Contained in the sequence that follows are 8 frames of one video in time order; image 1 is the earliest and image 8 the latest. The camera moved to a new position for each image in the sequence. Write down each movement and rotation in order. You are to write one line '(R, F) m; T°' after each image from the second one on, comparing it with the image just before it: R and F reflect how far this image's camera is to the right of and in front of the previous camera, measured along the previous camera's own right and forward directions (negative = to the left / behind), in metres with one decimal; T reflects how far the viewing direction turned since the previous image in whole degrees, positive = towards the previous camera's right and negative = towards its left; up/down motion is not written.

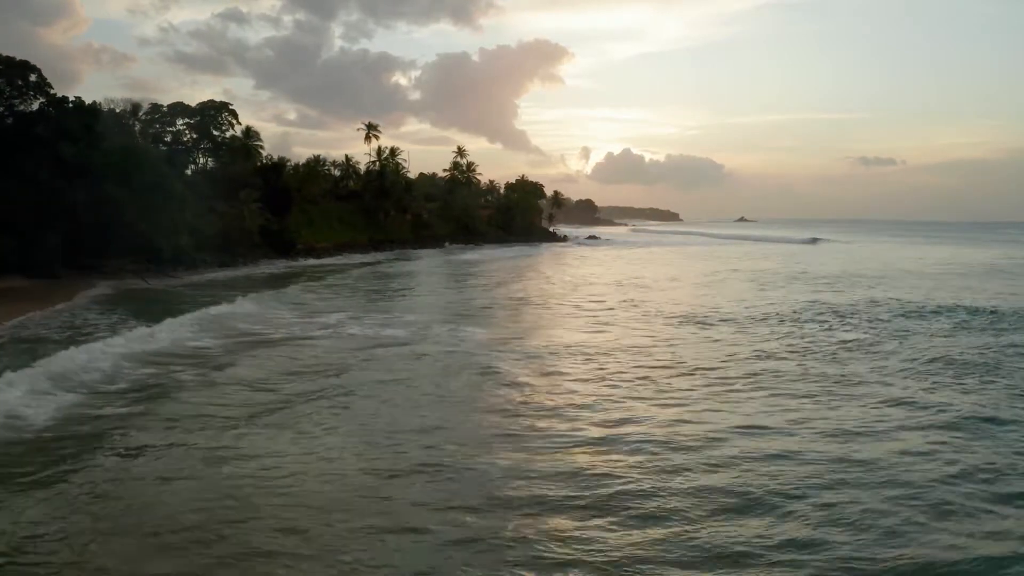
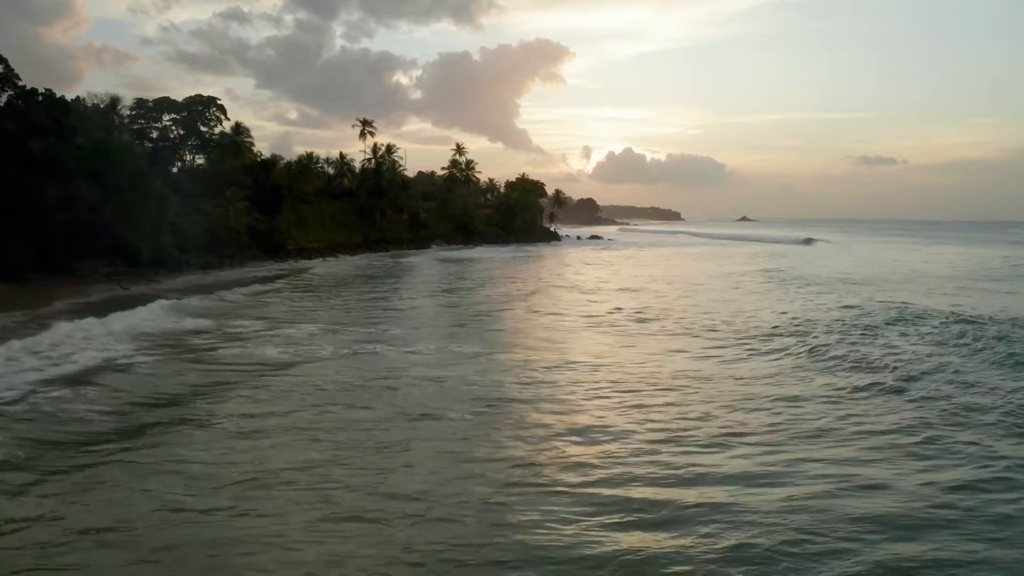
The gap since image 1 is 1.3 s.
(+0.1, +1.9) m; 0°
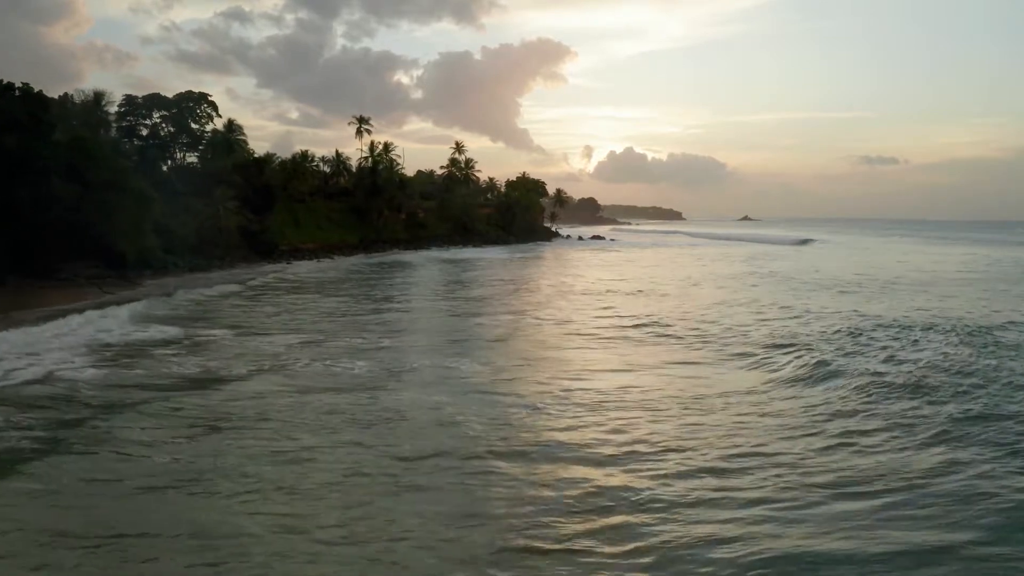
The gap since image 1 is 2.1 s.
(+0.1, +1.3) m; 0°
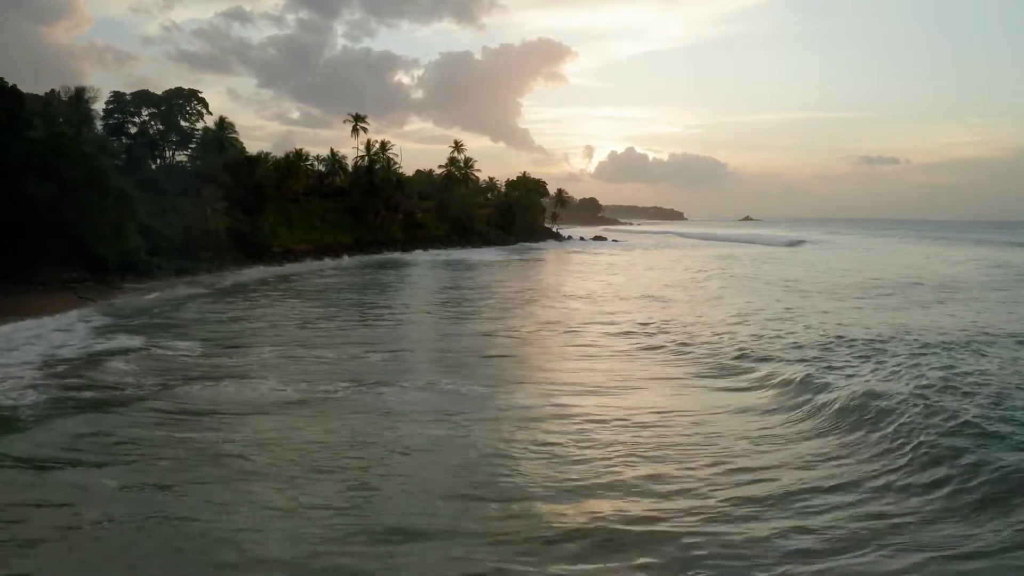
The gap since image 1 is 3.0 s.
(0.0, +1.4) m; 0°
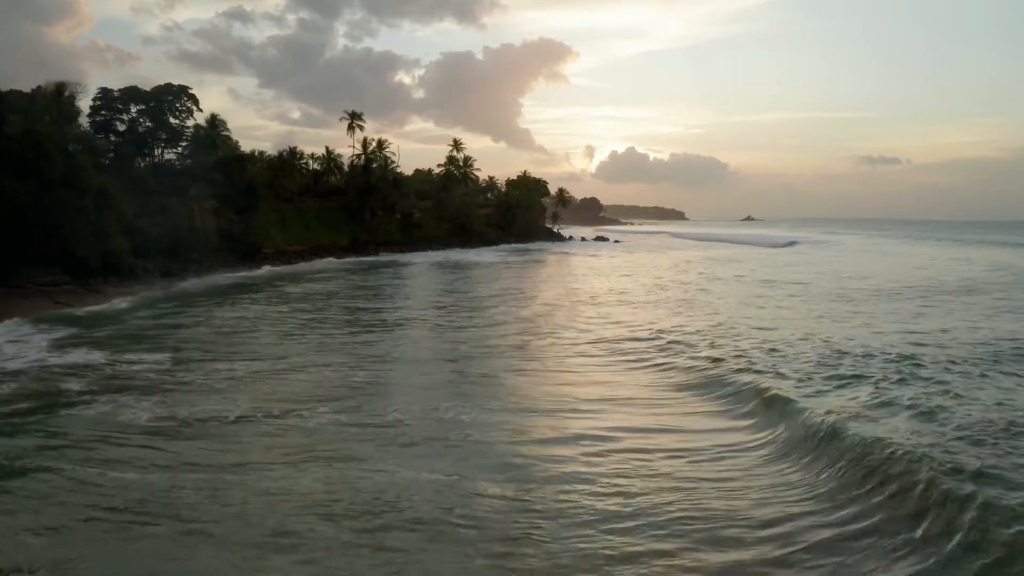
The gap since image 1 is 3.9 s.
(+0.1, +1.3) m; 0°
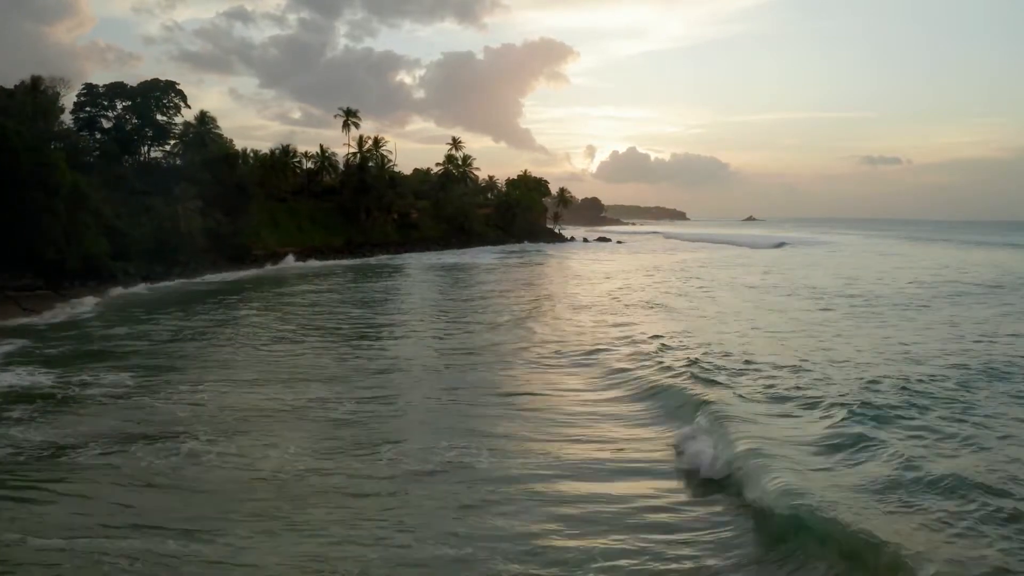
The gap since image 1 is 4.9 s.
(0.0, +1.5) m; 0°
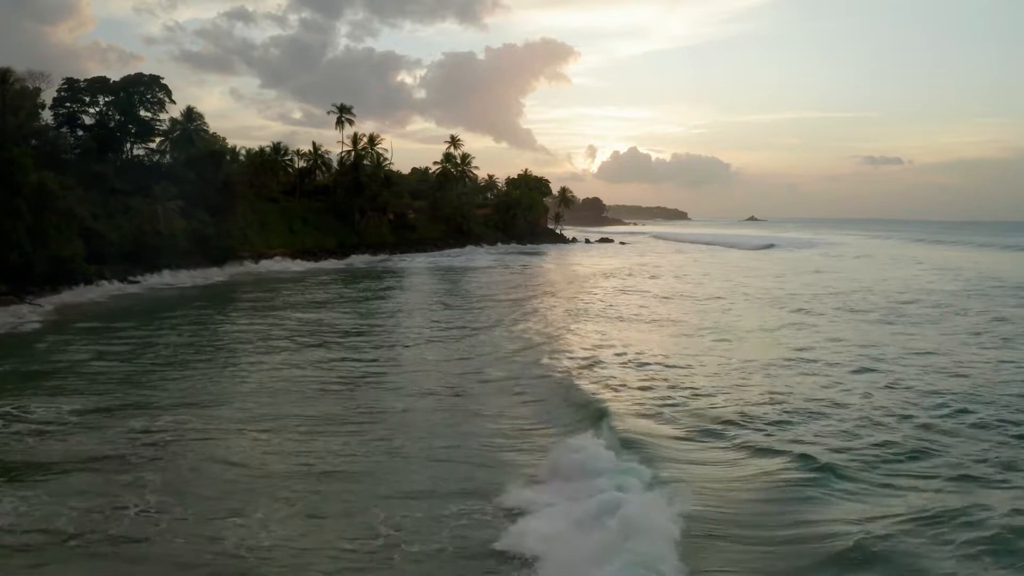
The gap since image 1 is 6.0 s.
(+0.1, +1.7) m; 0°
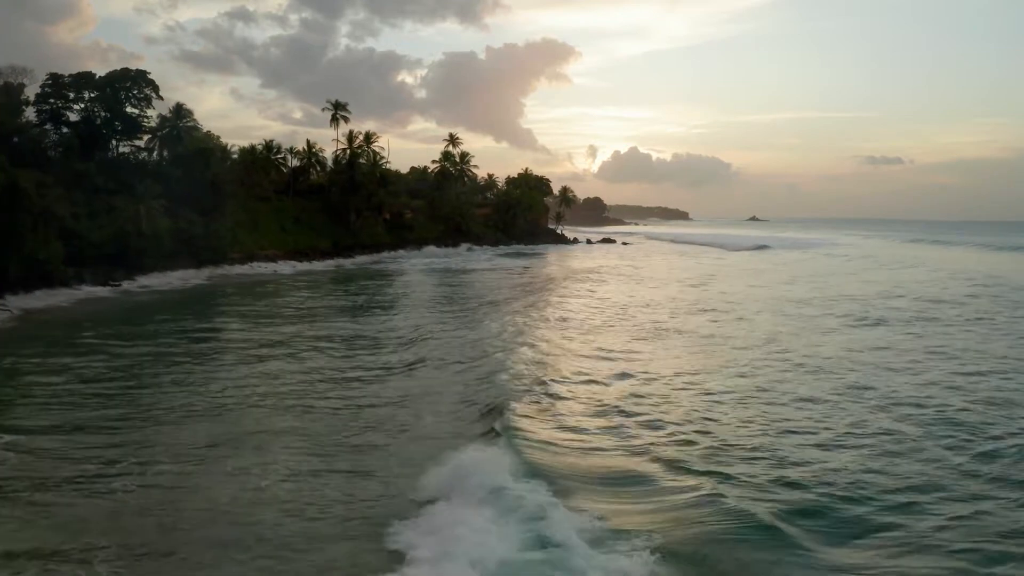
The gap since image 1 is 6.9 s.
(0.0, +1.4) m; 0°
